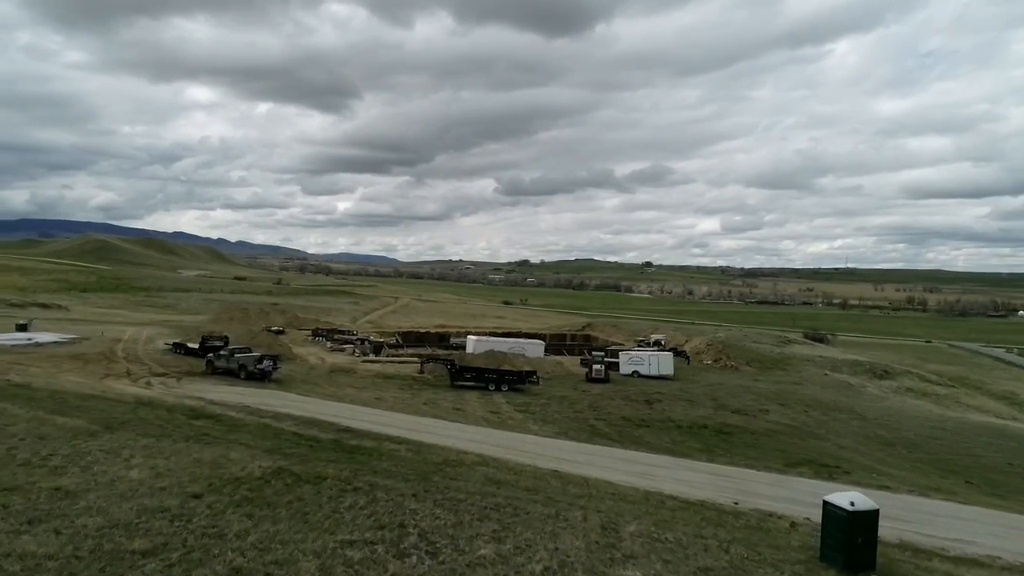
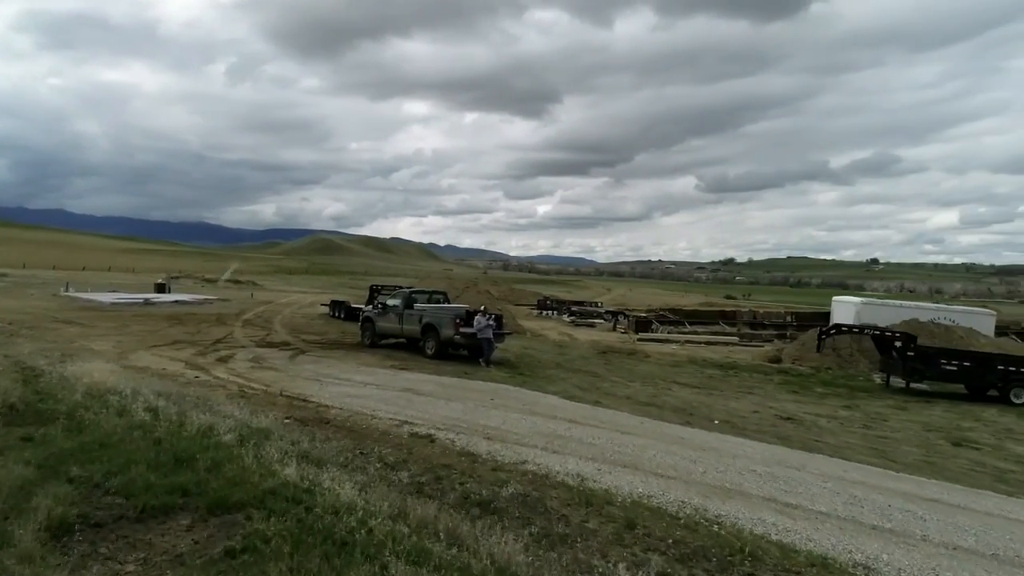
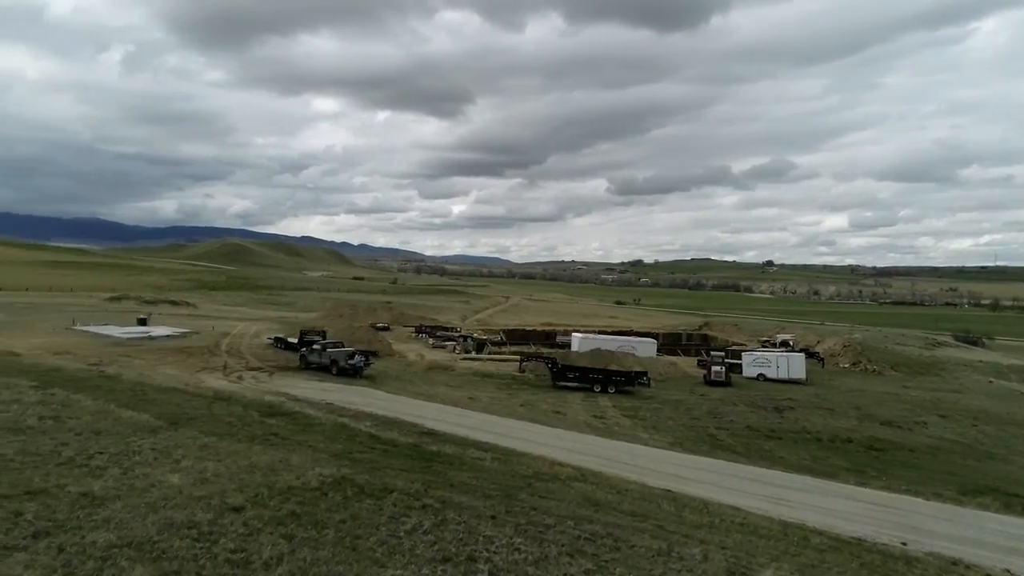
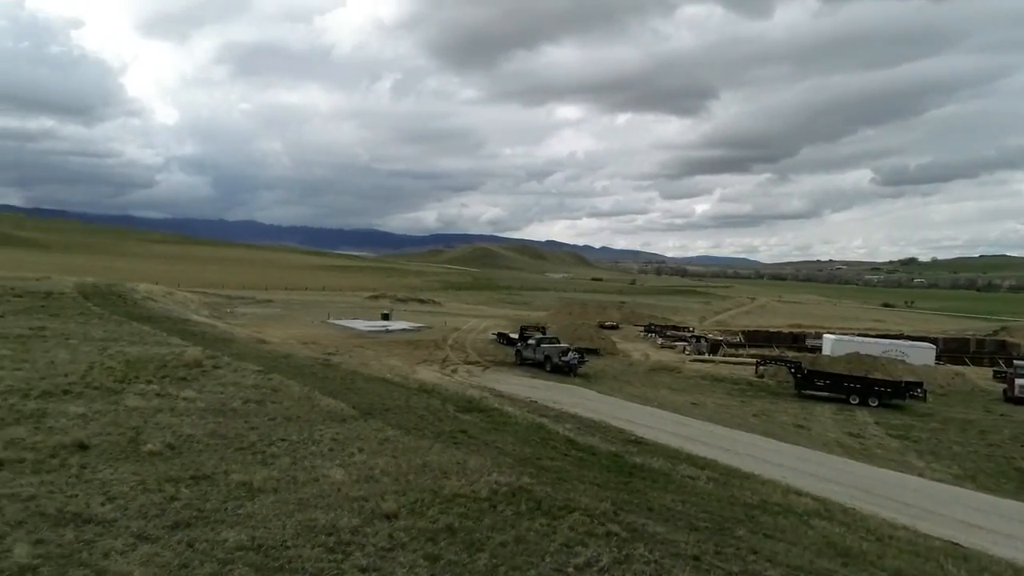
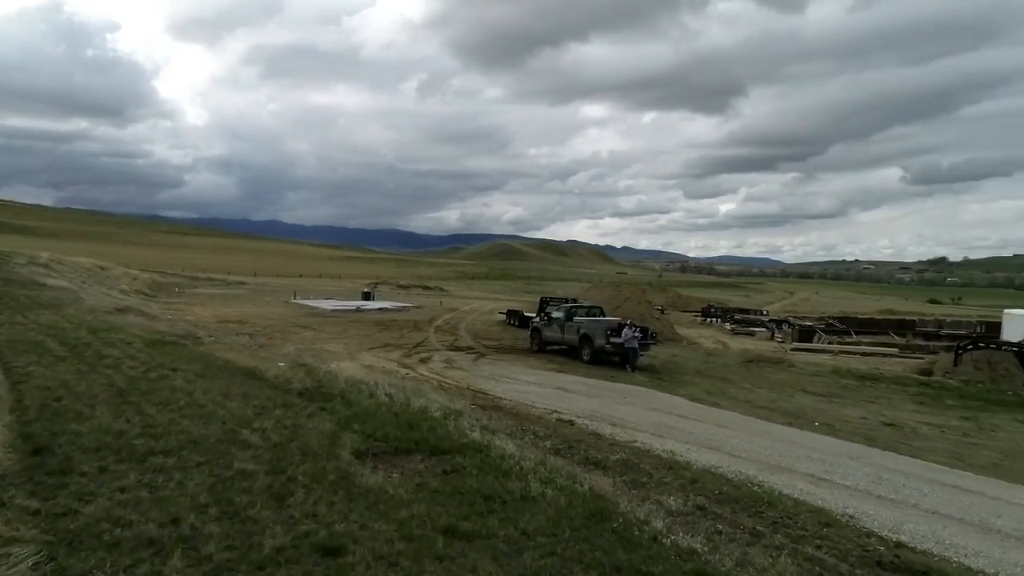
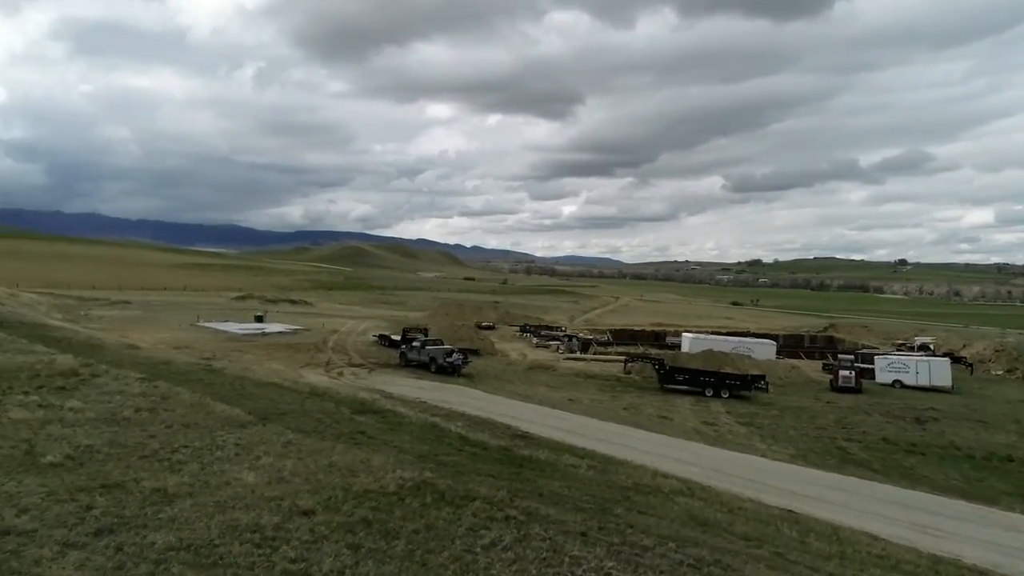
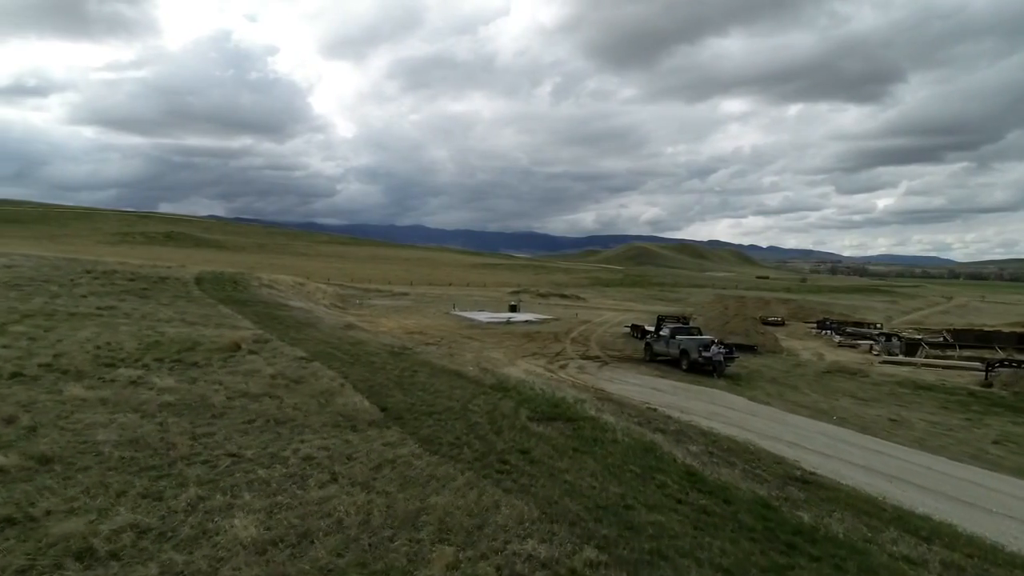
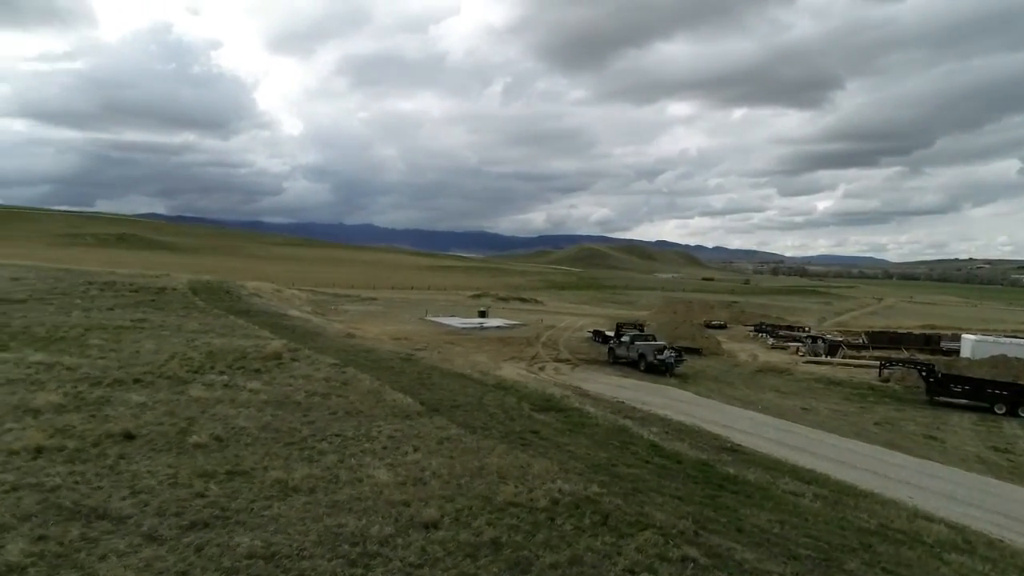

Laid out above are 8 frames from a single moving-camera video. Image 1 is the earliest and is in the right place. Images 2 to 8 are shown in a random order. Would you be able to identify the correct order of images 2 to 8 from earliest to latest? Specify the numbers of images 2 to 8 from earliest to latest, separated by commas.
3, 6, 4, 8, 7, 5, 2
